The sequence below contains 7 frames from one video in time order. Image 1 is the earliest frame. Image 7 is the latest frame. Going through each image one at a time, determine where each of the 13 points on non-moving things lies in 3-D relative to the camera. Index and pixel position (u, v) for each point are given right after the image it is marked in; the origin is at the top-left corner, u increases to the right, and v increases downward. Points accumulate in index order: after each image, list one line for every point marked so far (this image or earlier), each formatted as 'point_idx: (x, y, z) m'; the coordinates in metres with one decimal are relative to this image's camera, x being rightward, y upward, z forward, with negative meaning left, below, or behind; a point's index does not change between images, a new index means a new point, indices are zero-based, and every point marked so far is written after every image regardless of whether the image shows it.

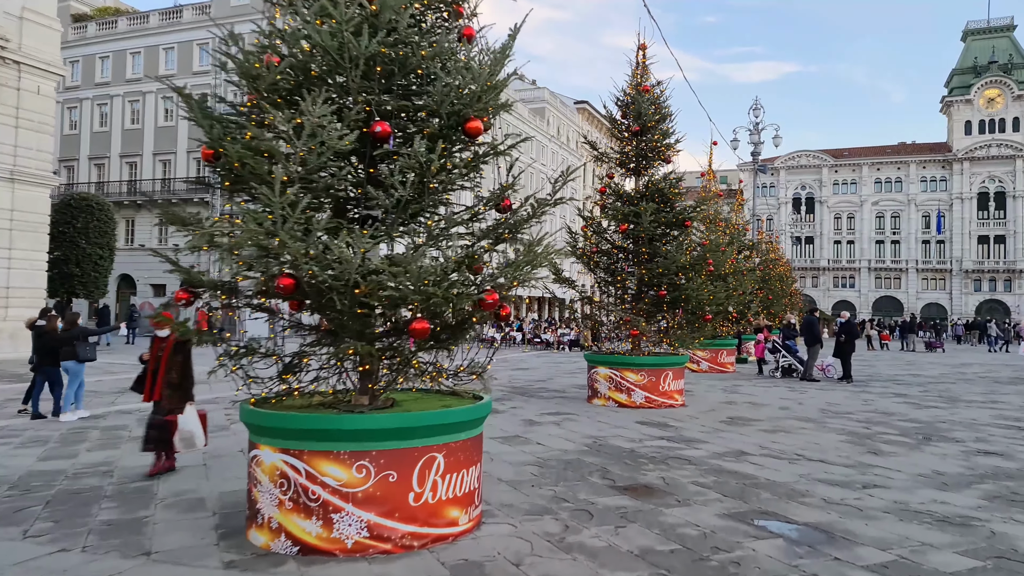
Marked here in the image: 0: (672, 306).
0: (+2.5, -0.3, +10.8) m
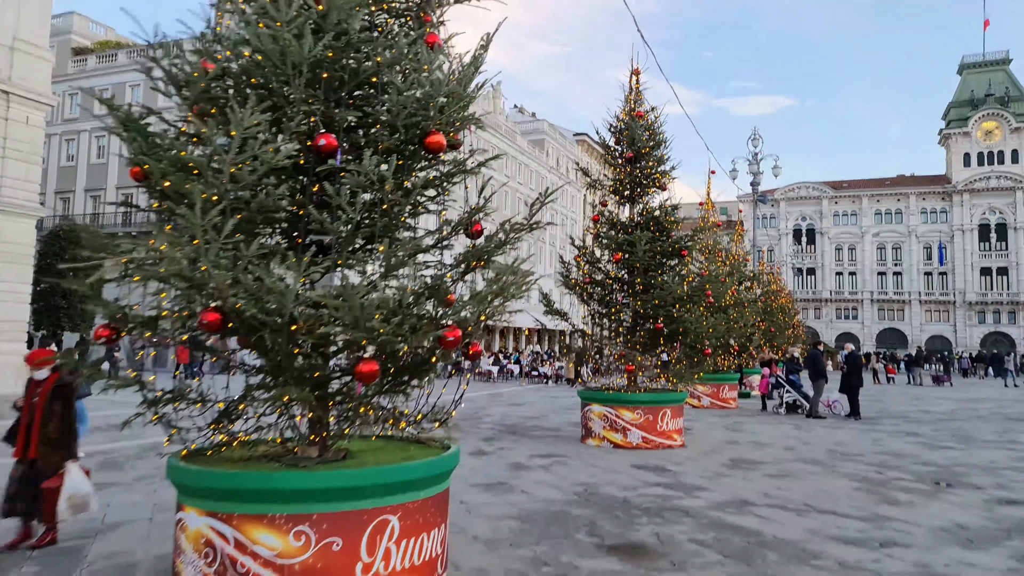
0: (+2.3, -0.8, +10.3) m
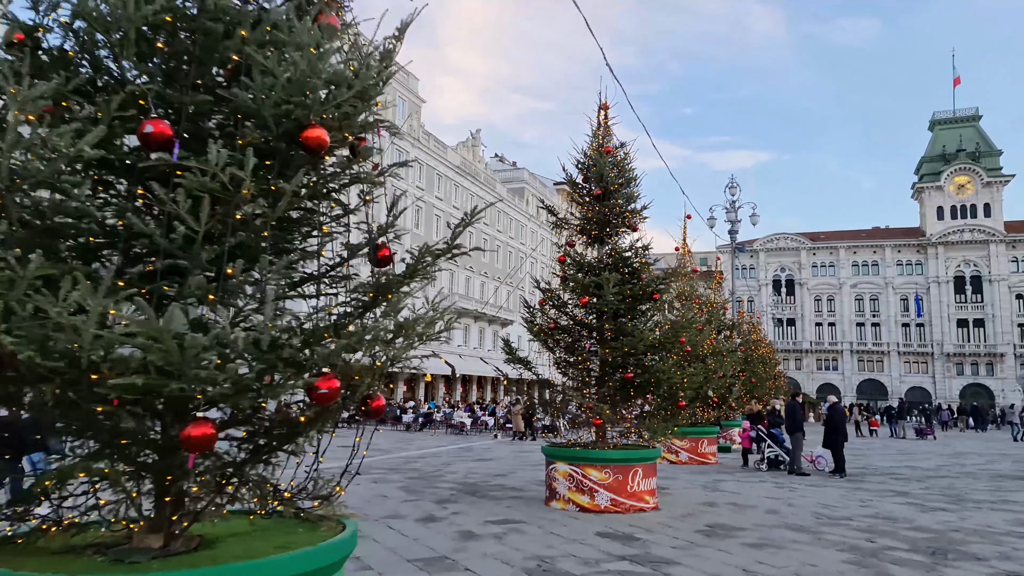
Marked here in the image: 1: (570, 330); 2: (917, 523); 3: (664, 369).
0: (+1.8, -1.4, +9.5) m
1: (+0.8, -0.6, +9.8) m
2: (+4.8, -2.8, +8.4) m
3: (+2.0, -1.1, +9.1) m
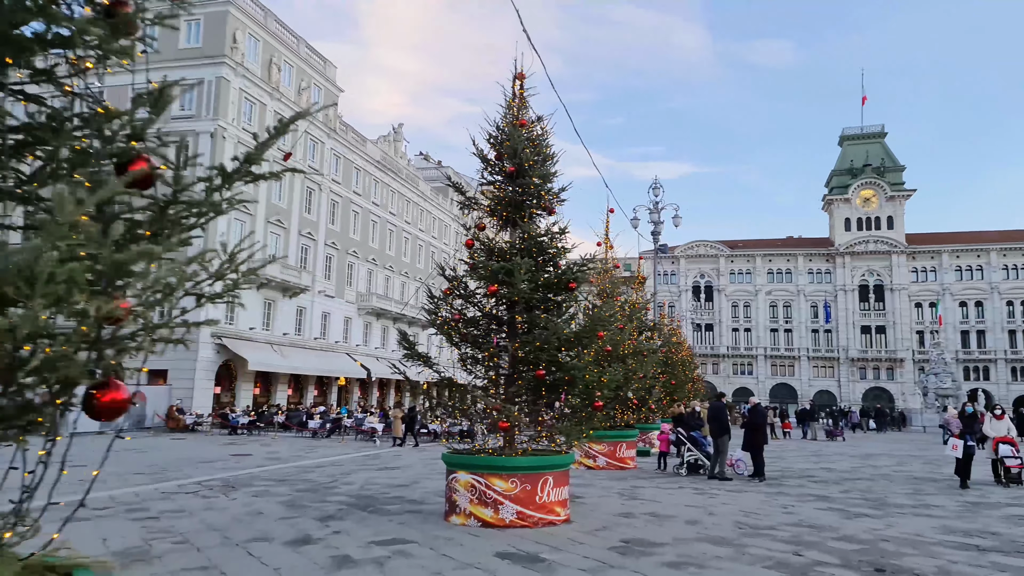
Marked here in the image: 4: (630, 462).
0: (+0.5, -1.3, +8.5) m
1: (-0.5, -0.4, +8.8) m
2: (+3.7, -2.7, +7.7) m
3: (+0.8, -0.9, +8.2) m
4: (+2.4, -3.6, +14.4) m
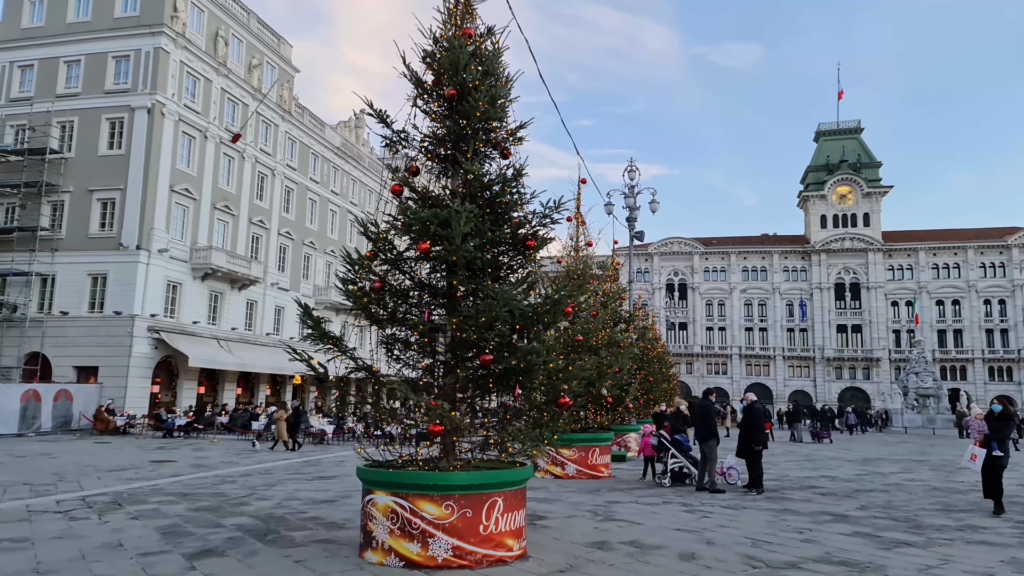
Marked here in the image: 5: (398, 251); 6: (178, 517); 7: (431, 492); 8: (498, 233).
0: (0.0, -0.9, +6.5) m
1: (-1.0, -0.1, +6.7) m
2: (+3.1, -2.3, +5.8) m
3: (+0.3, -0.6, +6.2) m
4: (+1.6, -3.2, +12.4) m
5: (-1.1, +0.4, +6.8) m
6: (-4.0, -2.8, +8.4) m
7: (-0.7, -1.7, +5.8) m
8: (-0.1, +0.5, +6.5) m
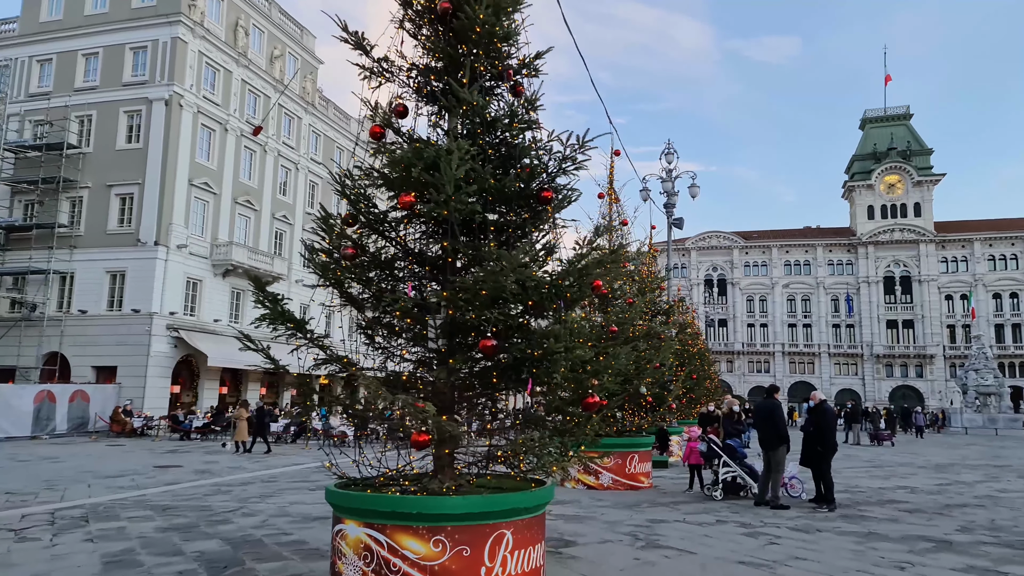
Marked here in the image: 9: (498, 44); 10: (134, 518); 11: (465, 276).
0: (+0.1, -0.6, +5.0) m
1: (-0.9, +0.2, +5.3) m
2: (+3.2, -2.1, +4.2) m
3: (+0.3, -0.3, +4.7) m
4: (+2.0, -3.0, +10.8) m
5: (-1.0, +0.6, +5.3) m
6: (-3.8, -2.6, +7.2) m
7: (-0.6, -1.4, +4.3) m
8: (0.0, +0.7, +5.1) m
9: (-0.1, +1.8, +5.3) m
10: (-4.6, -2.8, +8.6) m
11: (-0.3, +0.1, +5.0) m
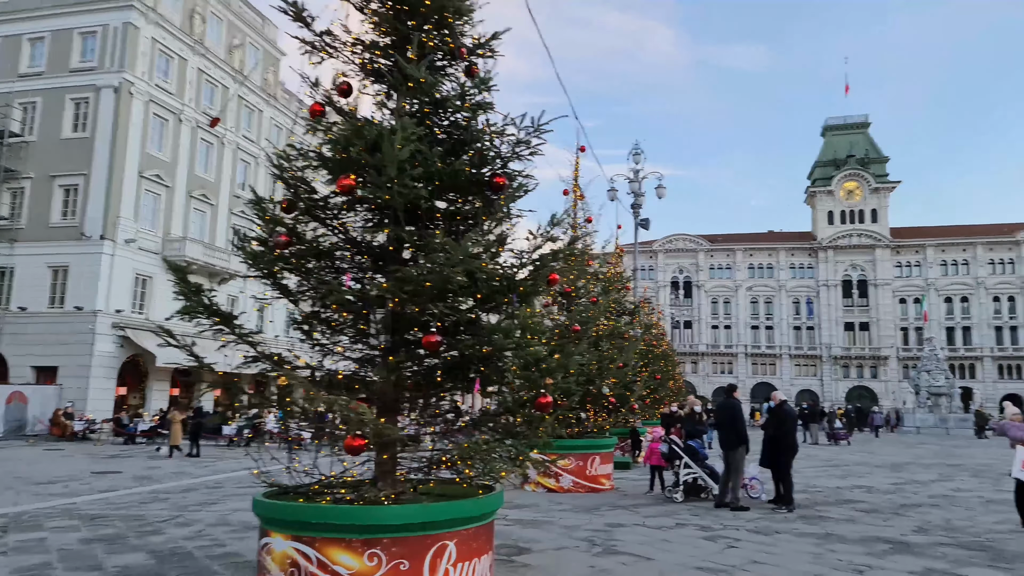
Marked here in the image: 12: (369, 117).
0: (-0.3, -0.6, +4.7) m
1: (-1.3, +0.2, +4.9) m
2: (+2.9, -2.0, +4.0) m
3: (0.0, -0.3, +4.3) m
4: (+1.4, -2.9, +10.6) m
5: (-1.4, +0.6, +4.9) m
6: (-4.3, -2.5, +6.6) m
7: (-0.9, -1.4, +4.0) m
8: (-0.4, +0.8, +4.7) m
9: (-0.4, +1.9, +5.0) m
10: (-5.1, -2.7, +8.0) m
11: (-0.7, +0.2, +4.7) m
12: (-0.9, +1.2, +4.9) m
